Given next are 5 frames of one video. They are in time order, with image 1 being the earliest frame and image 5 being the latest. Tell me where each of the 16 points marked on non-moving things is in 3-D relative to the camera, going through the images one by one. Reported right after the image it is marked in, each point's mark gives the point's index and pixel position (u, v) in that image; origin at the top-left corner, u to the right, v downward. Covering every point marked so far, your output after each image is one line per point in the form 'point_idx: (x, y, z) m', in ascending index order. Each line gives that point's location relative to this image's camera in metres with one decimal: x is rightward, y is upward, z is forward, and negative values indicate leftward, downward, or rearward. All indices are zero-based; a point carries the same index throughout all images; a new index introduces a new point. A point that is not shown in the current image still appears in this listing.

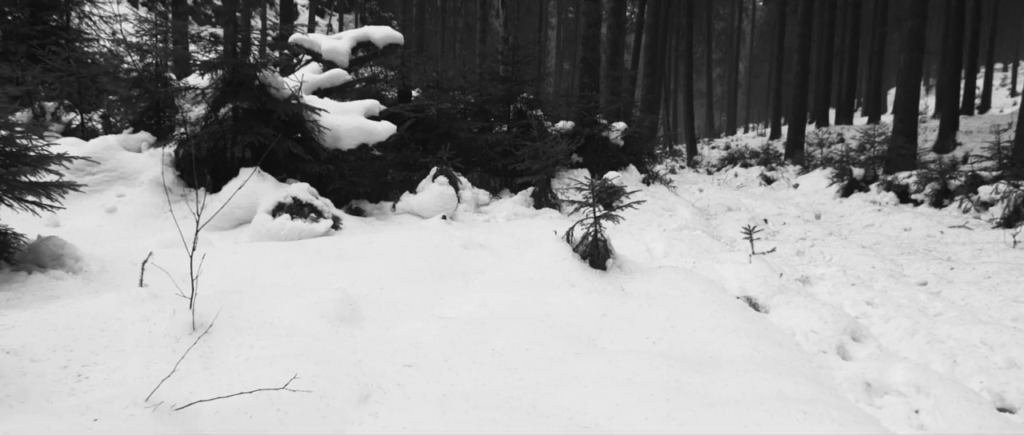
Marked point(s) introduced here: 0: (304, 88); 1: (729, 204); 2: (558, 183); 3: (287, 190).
0: (-2.6, +1.7, +9.0) m
1: (+4.2, +0.3, +13.8) m
2: (+0.7, +0.5, +11.0) m
3: (-2.3, +0.3, +7.3) m
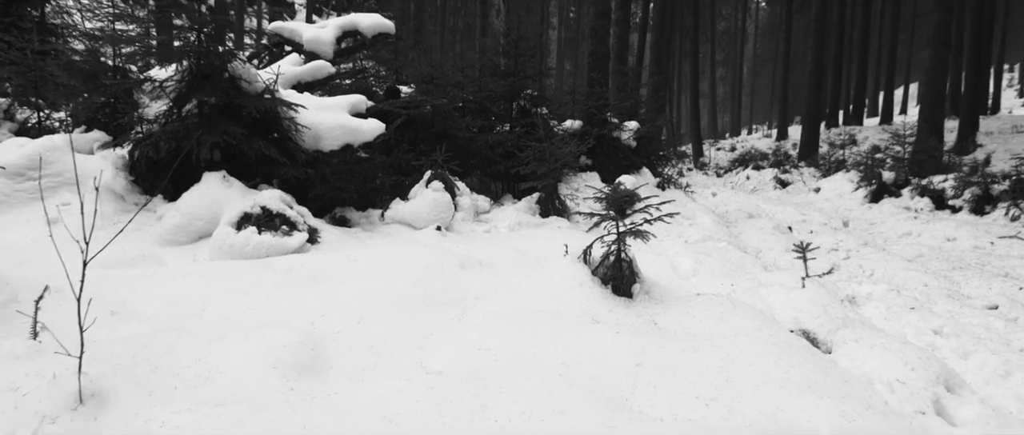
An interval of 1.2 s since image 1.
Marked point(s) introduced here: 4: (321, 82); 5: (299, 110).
0: (-2.6, +1.5, +8.0) m
1: (+4.3, +0.2, +12.8) m
2: (+0.7, +0.4, +10.0) m
3: (-2.3, +0.2, +6.3) m
4: (-2.3, +1.6, +8.6) m
5: (-2.3, +1.1, +7.5) m
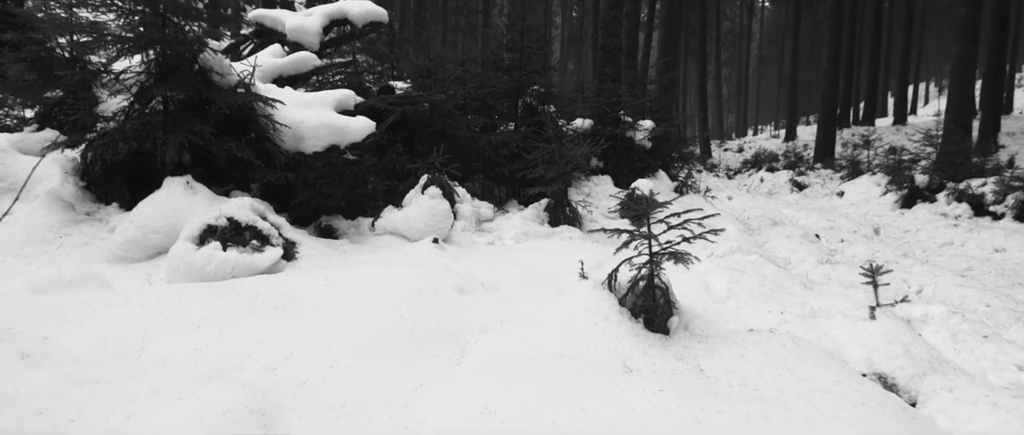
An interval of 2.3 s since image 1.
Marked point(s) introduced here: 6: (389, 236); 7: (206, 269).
0: (-2.5, +1.4, +7.2) m
1: (+4.3, 0.0, +11.9) m
2: (+0.8, +0.3, +9.1) m
3: (-2.2, +0.1, +5.5) m
4: (-2.3, +1.5, +7.8) m
5: (-2.2, +1.0, +6.7) m
6: (-1.2, -0.2, +6.9) m
7: (-2.1, -0.4, +4.9) m
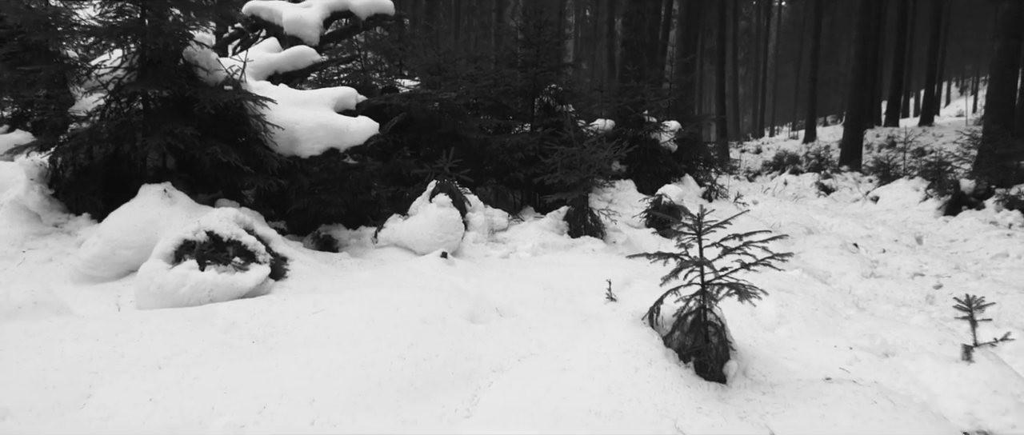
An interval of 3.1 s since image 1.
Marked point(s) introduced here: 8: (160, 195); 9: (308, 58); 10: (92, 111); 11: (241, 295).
0: (-2.4, +1.4, +6.5) m
1: (+4.6, -0.1, +11.1) m
2: (+1.0, +0.2, +8.4) m
3: (-2.1, 0.0, +4.8) m
4: (-2.1, +1.5, +7.1) m
5: (-2.1, +1.0, +6.0) m
6: (-1.0, -0.3, +6.3) m
7: (-2.0, -0.4, +4.3) m
8: (-2.5, +0.2, +5.1) m
9: (-2.0, +1.6, +6.9) m
10: (-3.4, +0.9, +5.7) m
11: (-1.7, -0.5, +4.5) m
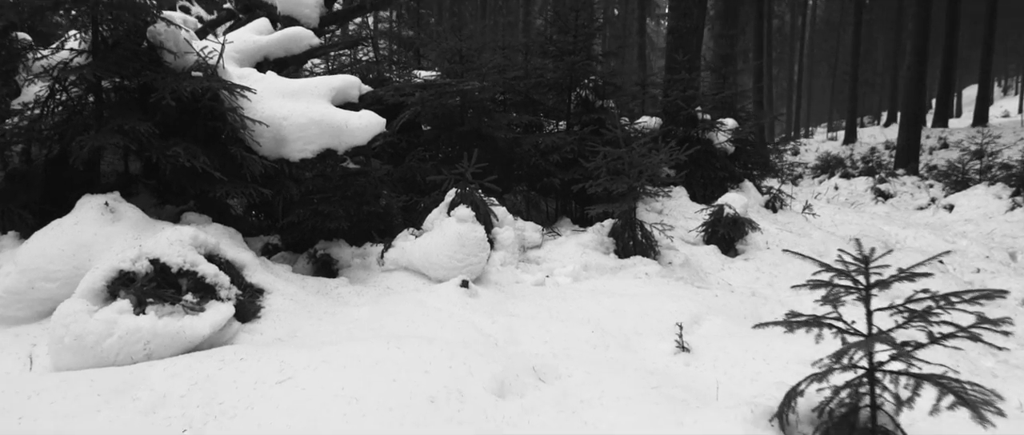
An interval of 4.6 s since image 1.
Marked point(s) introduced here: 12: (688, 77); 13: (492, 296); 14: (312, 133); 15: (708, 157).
0: (-2.1, +1.2, +5.4) m
1: (+5.0, -0.2, +9.8) m
2: (+1.3, +0.1, +7.2) m
3: (-1.9, -0.1, +3.7) m
4: (-1.8, +1.3, +6.0) m
5: (-1.8, +0.8, +4.9) m
6: (-0.8, -0.4, +5.1) m
7: (-1.8, -0.6, +3.1) m
8: (-2.3, 0.0, +4.0) m
9: (-1.7, +1.4, +5.8) m
10: (-3.1, +0.7, +4.7) m
11: (-1.5, -0.6, +3.3) m
12: (+2.0, +1.6, +8.1) m
13: (-0.1, -0.5, +4.7) m
14: (-1.4, +0.6, +4.9) m
15: (+2.3, +0.7, +8.4) m
